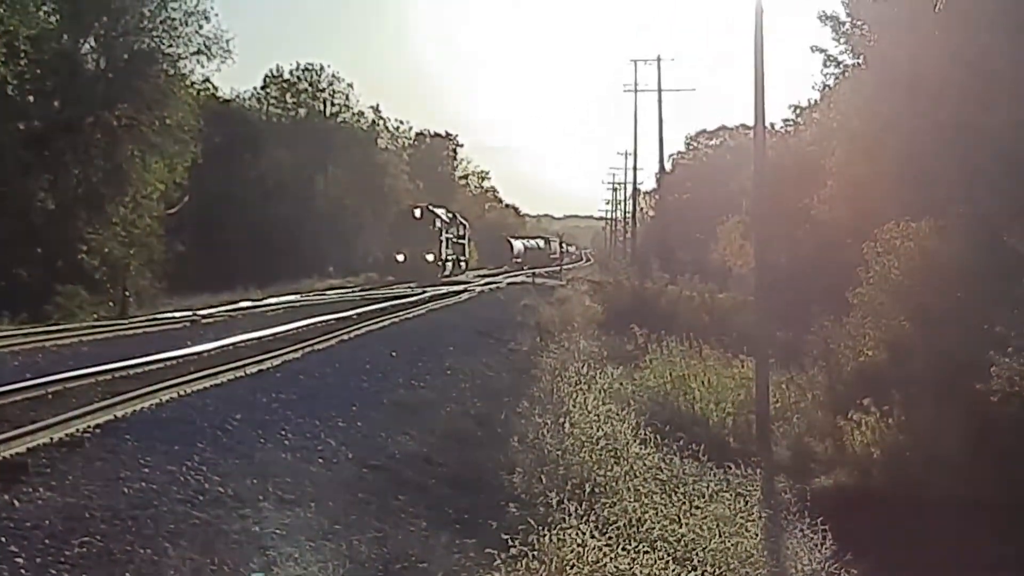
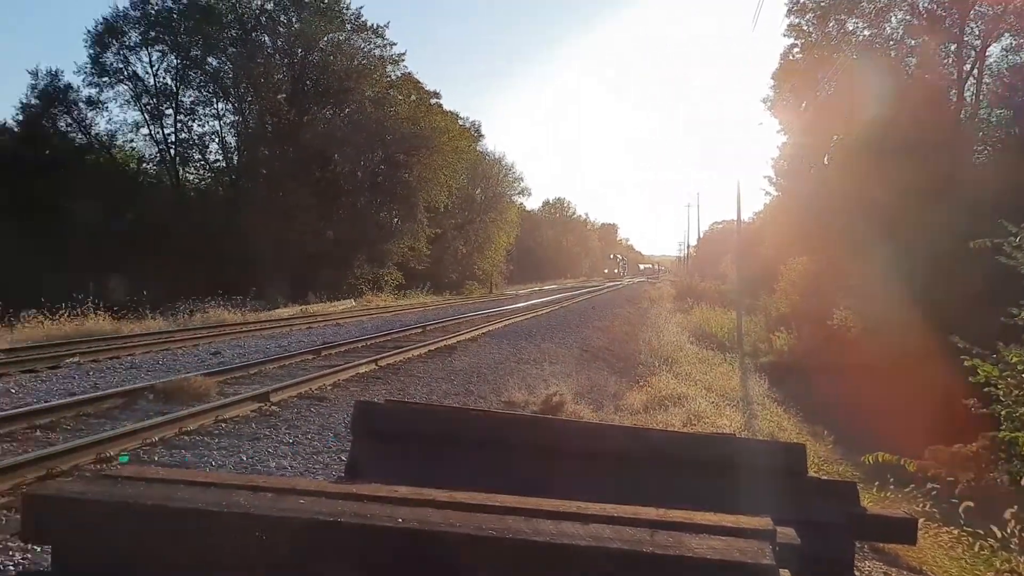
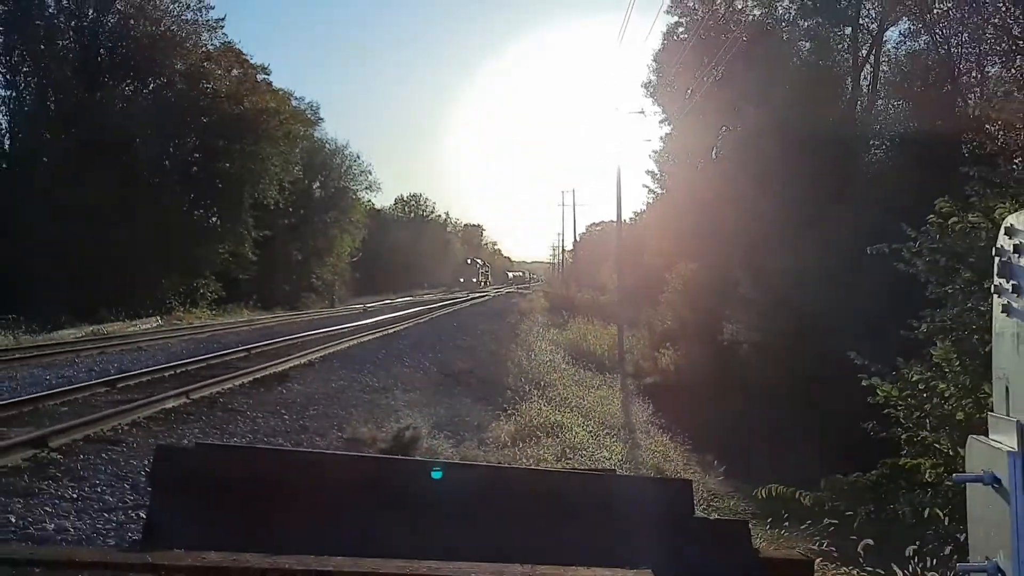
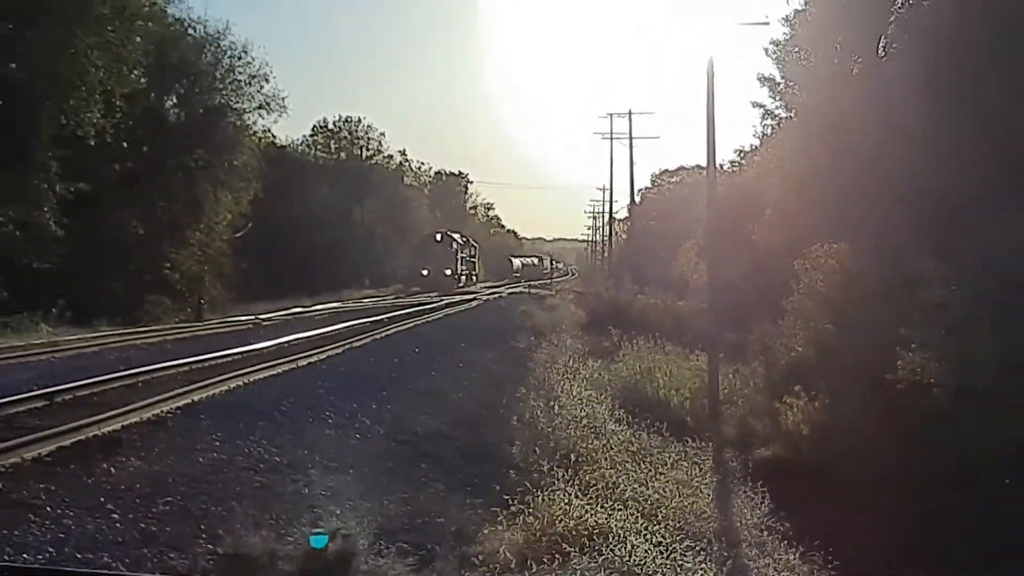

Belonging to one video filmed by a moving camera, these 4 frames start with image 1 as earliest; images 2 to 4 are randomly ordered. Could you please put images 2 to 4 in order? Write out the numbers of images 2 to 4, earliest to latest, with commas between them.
4, 3, 2
